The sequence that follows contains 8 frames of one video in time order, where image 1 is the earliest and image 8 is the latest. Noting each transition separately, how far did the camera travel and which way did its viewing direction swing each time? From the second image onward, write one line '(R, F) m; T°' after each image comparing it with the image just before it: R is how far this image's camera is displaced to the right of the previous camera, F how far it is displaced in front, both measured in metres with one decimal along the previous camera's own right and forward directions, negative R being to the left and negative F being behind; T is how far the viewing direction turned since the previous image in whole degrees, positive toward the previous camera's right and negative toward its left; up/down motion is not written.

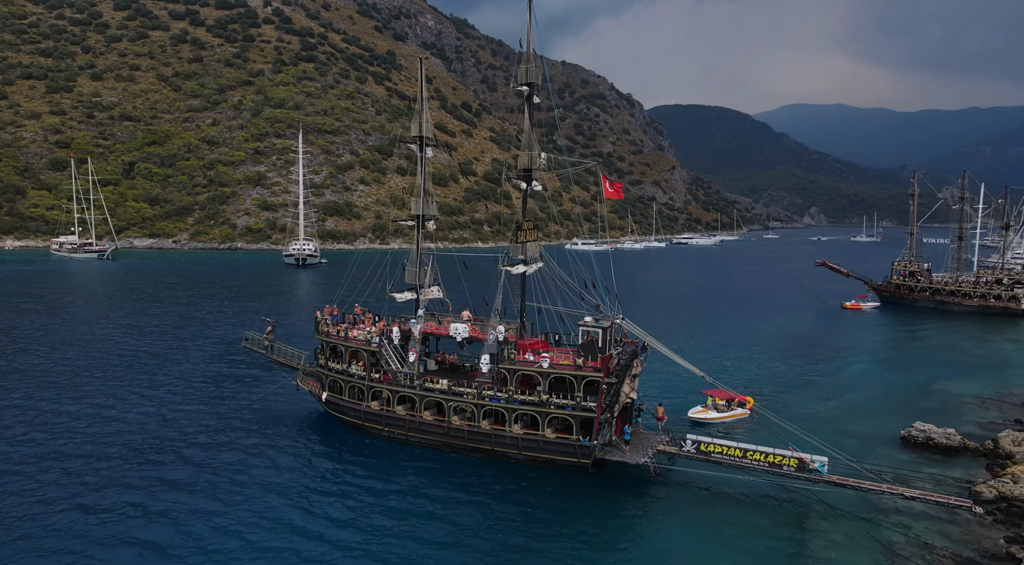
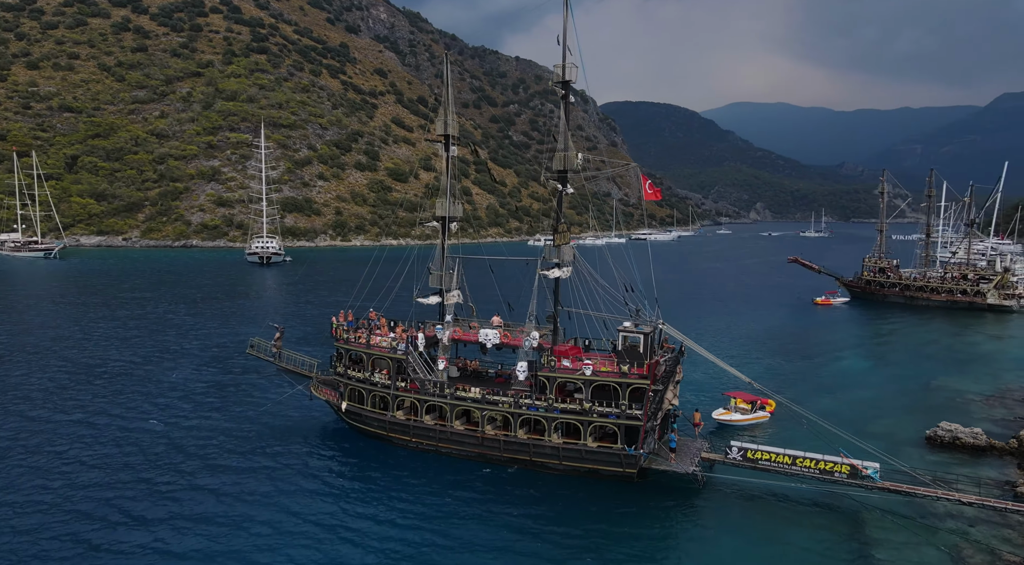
(-4.2, +1.3) m; +4°
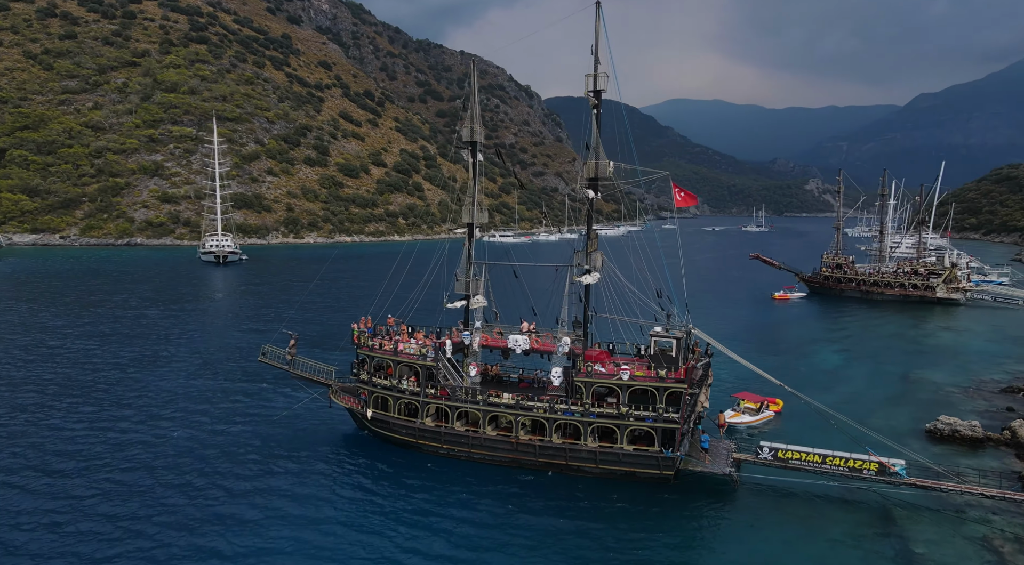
(-4.6, -0.2) m; +5°
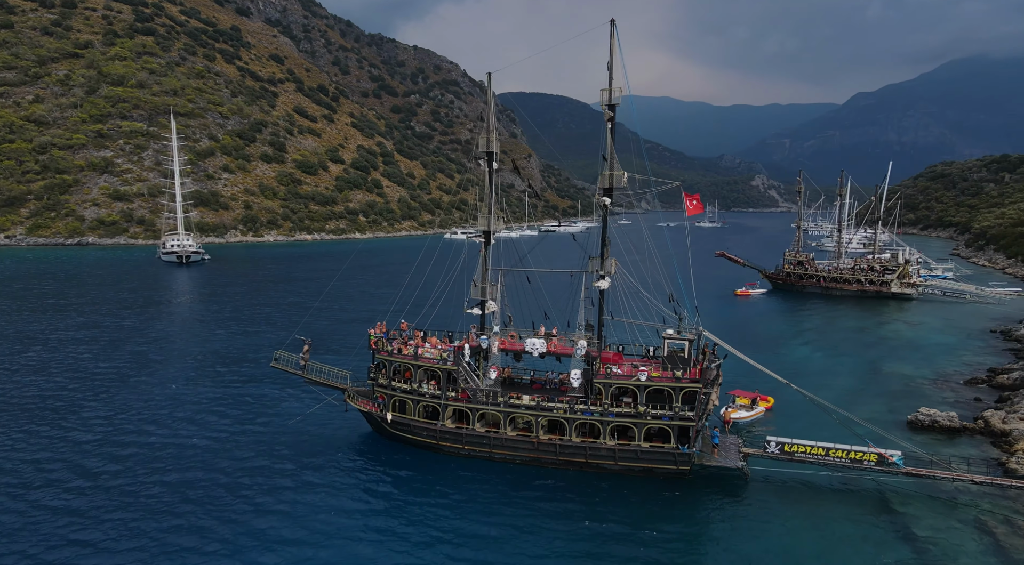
(-3.6, -1.3) m; +4°
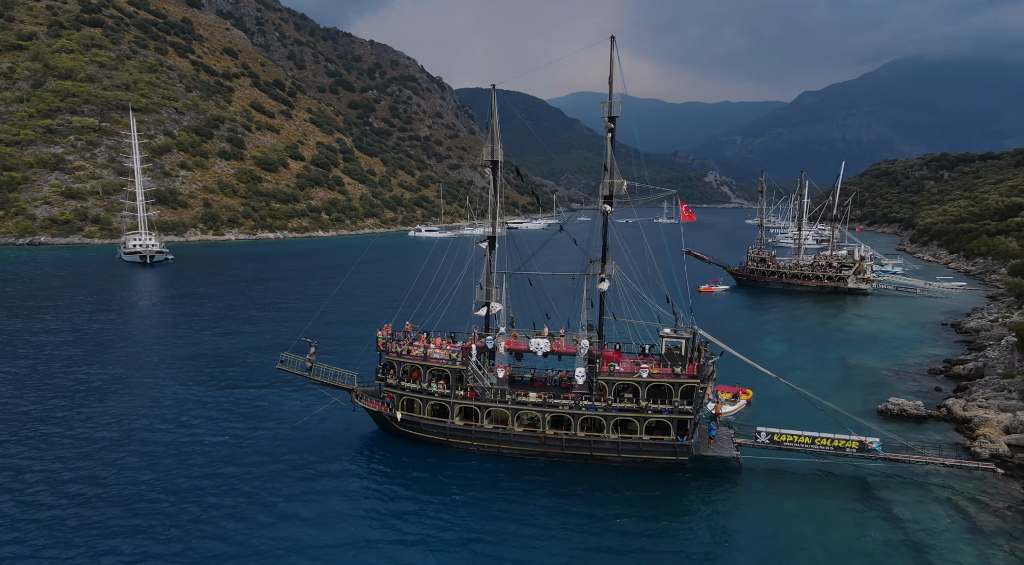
(-2.8, -1.8) m; +4°
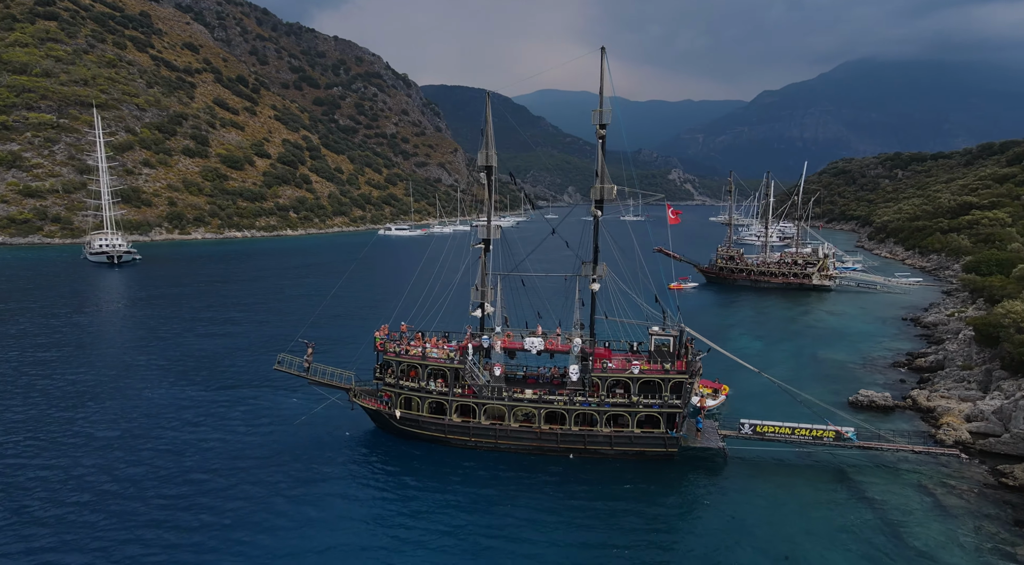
(-1.8, -1.5) m; +3°
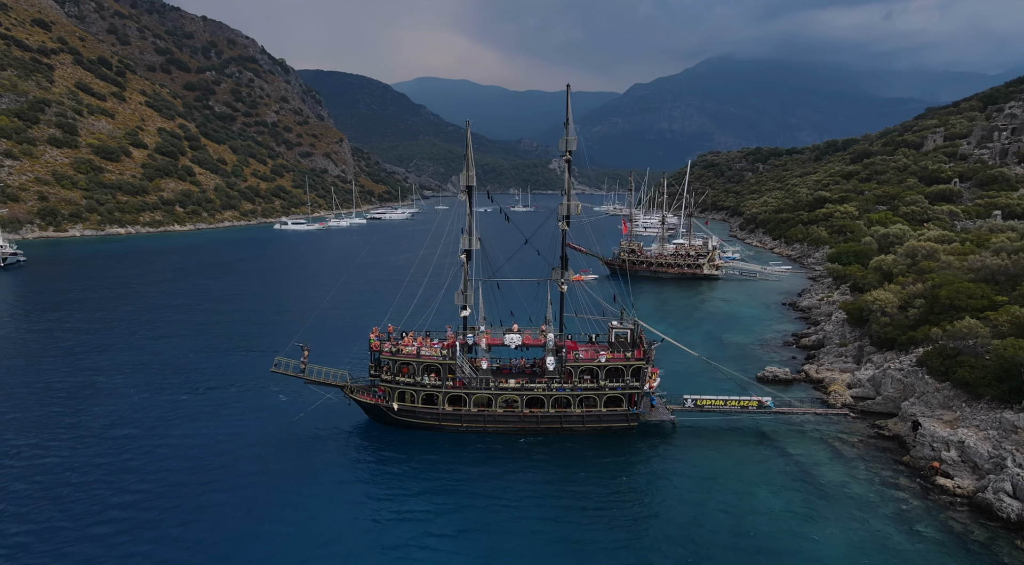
(-7.1, -6.2) m; +10°
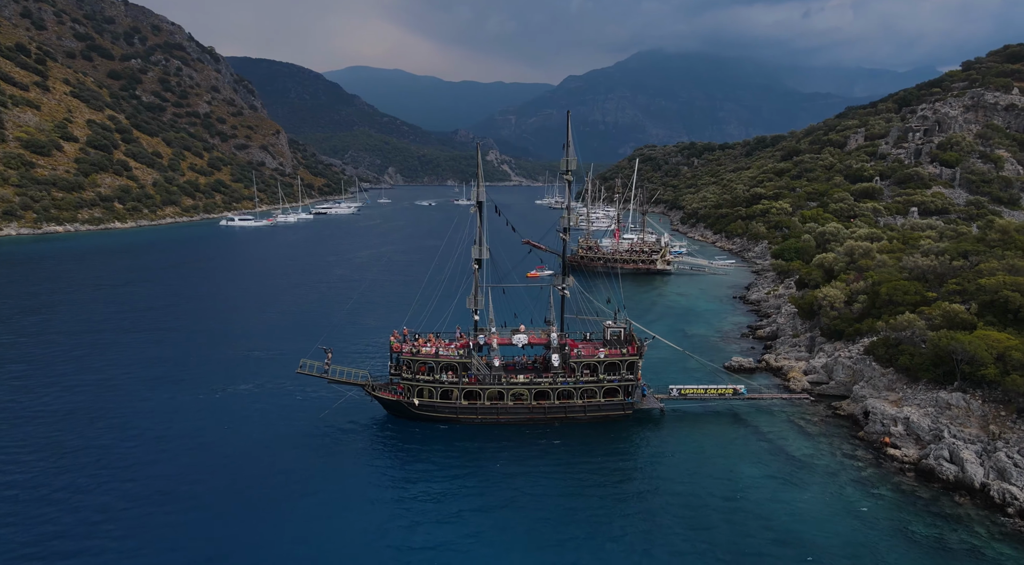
(-5.7, -5.2) m; +5°
